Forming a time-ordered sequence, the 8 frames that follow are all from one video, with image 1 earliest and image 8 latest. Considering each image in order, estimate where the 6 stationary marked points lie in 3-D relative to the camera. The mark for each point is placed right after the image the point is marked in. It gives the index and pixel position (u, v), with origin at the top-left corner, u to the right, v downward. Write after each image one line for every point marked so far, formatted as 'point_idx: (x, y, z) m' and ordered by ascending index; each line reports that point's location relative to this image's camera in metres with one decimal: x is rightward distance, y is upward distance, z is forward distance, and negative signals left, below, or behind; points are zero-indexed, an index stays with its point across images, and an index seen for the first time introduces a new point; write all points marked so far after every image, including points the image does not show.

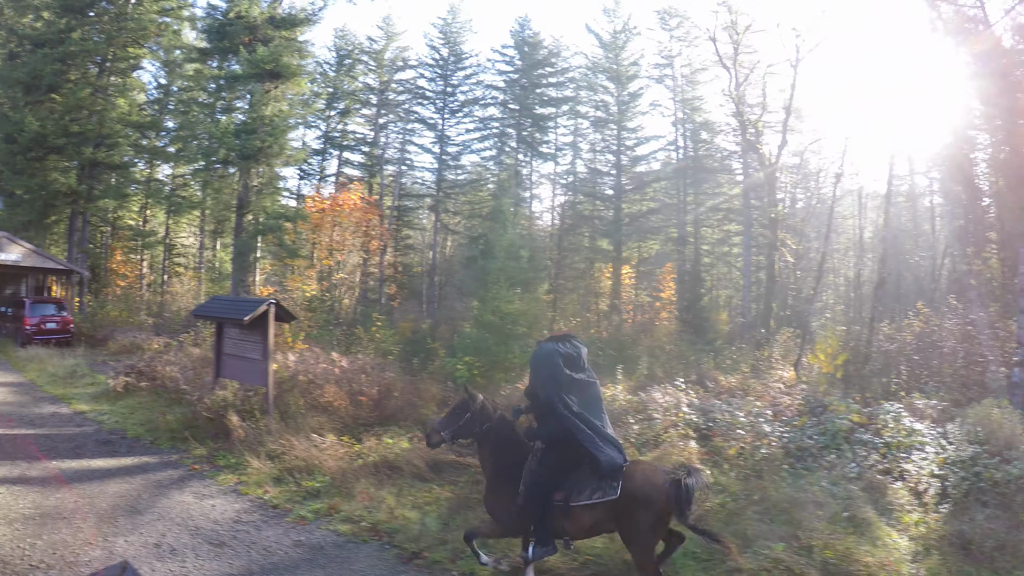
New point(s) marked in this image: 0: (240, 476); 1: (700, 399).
0: (-2.1, -1.5, +4.9) m
1: (+2.8, -1.7, +9.3) m
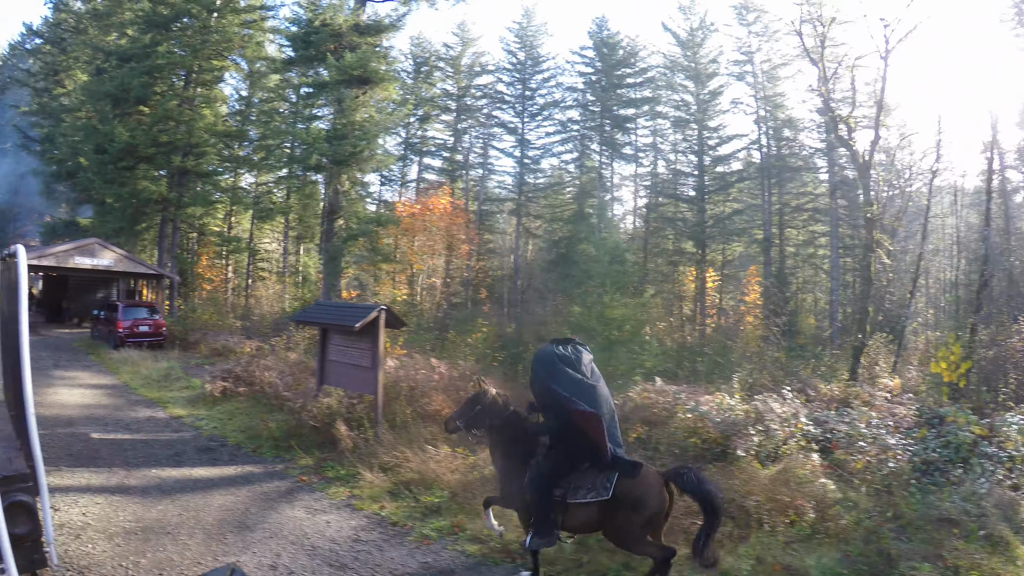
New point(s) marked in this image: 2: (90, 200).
0: (-1.1, -1.5, +4.4) m
1: (+4.1, -1.6, +8.4) m
2: (-11.4, +2.5, +16.7) m
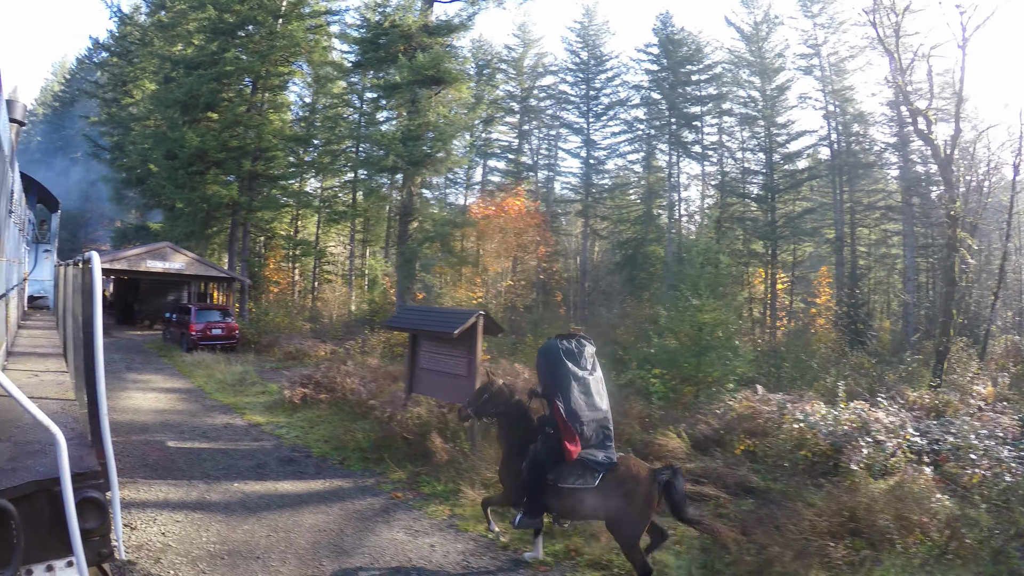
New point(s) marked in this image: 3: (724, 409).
0: (-0.4, -1.5, +4.1) m
1: (+5.1, -1.7, +7.7) m
2: (-9.8, +2.4, +17.1) m
3: (+2.3, -1.3, +6.4) m
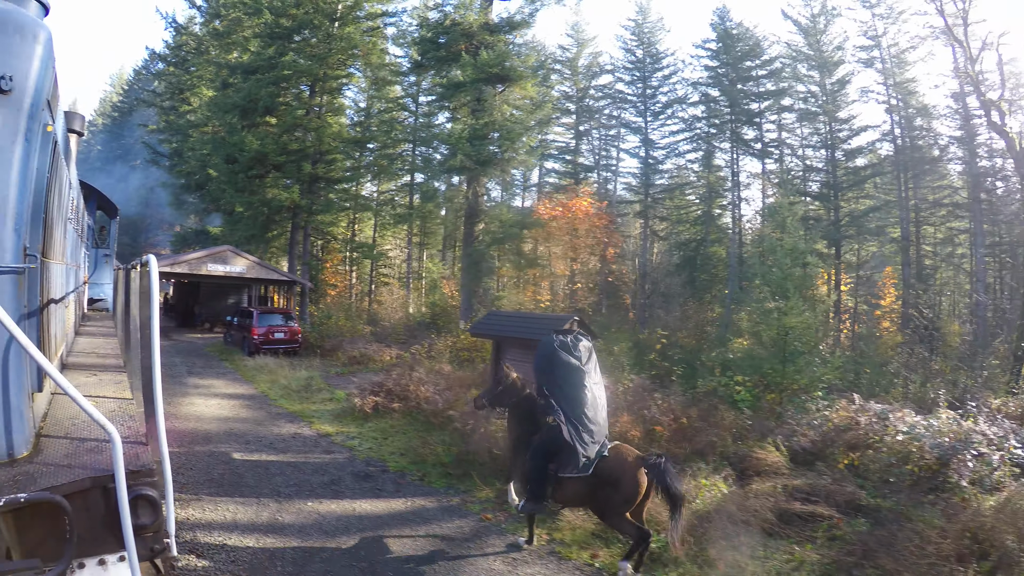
0: (+0.2, -1.5, +3.9) m
1: (+6.0, -1.7, +7.1) m
2: (-8.4, +2.2, +17.4) m
3: (+3.0, -1.3, +6.0) m
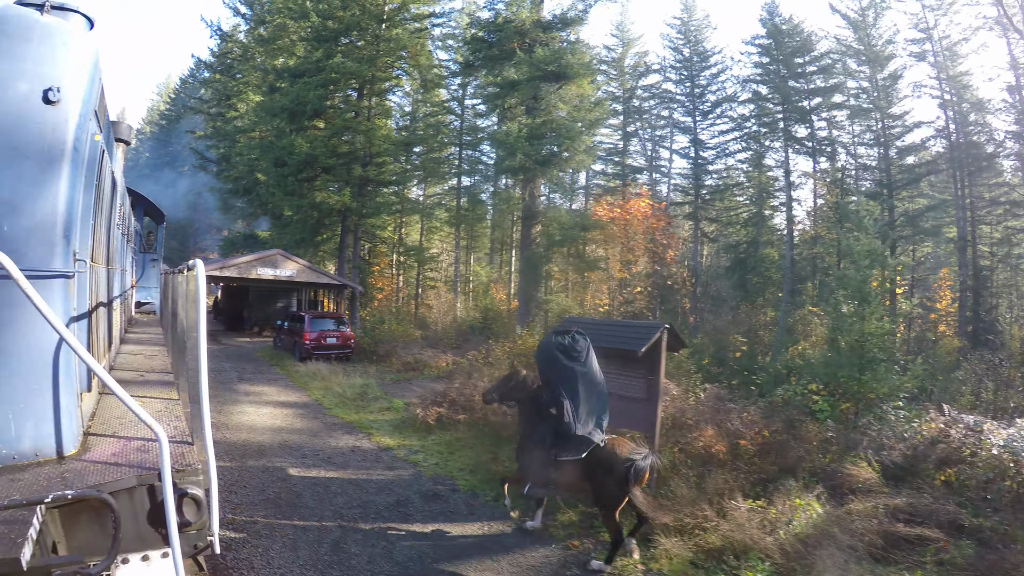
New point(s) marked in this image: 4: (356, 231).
0: (+0.7, -1.5, +3.7) m
1: (+6.6, -1.7, +6.7) m
2: (-7.3, +2.2, +17.6) m
3: (+3.6, -1.4, +5.7) m
4: (-4.2, +1.5, +16.0) m
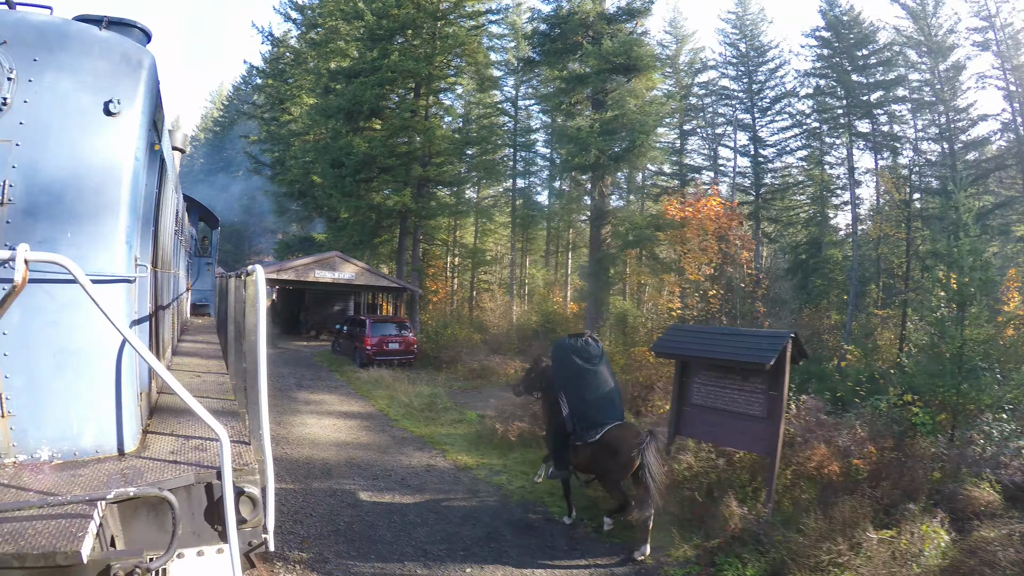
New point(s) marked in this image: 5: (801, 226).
0: (+1.3, -1.6, +3.5) m
1: (+7.3, -1.8, +6.2) m
2: (-6.1, +2.1, +17.8) m
3: (+4.3, -1.4, +5.4) m
4: (-3.0, +1.5, +16.0) m
5: (+9.6, +2.0, +19.7) m
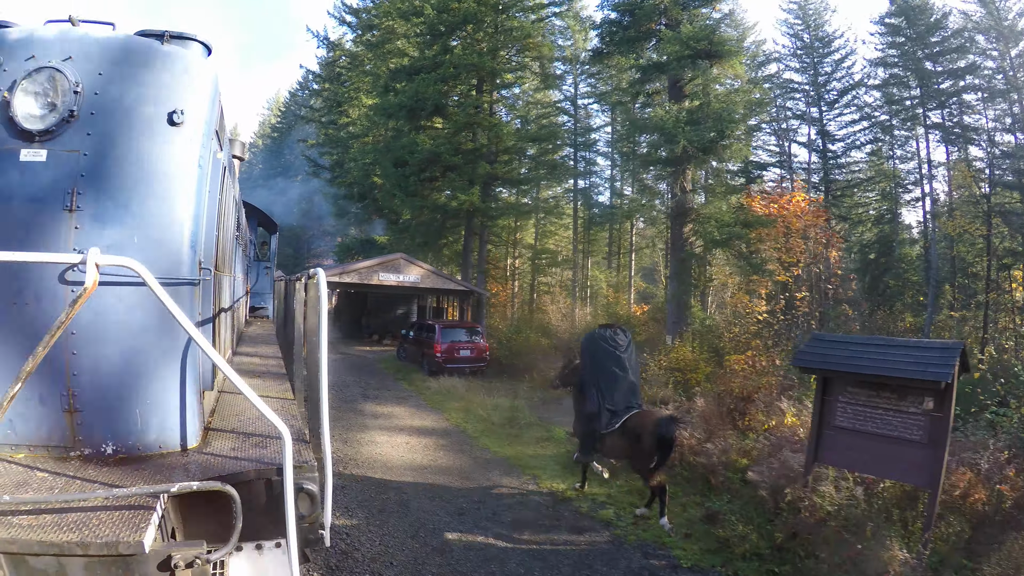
0: (+2.0, -1.6, +3.3) m
1: (+8.1, -1.8, +5.6) m
2: (-4.7, +2.1, +17.9) m
3: (+5.0, -1.4, +5.0) m
4: (-1.7, +1.4, +16.0) m
5: (+11.0, +2.0, +19.0) m
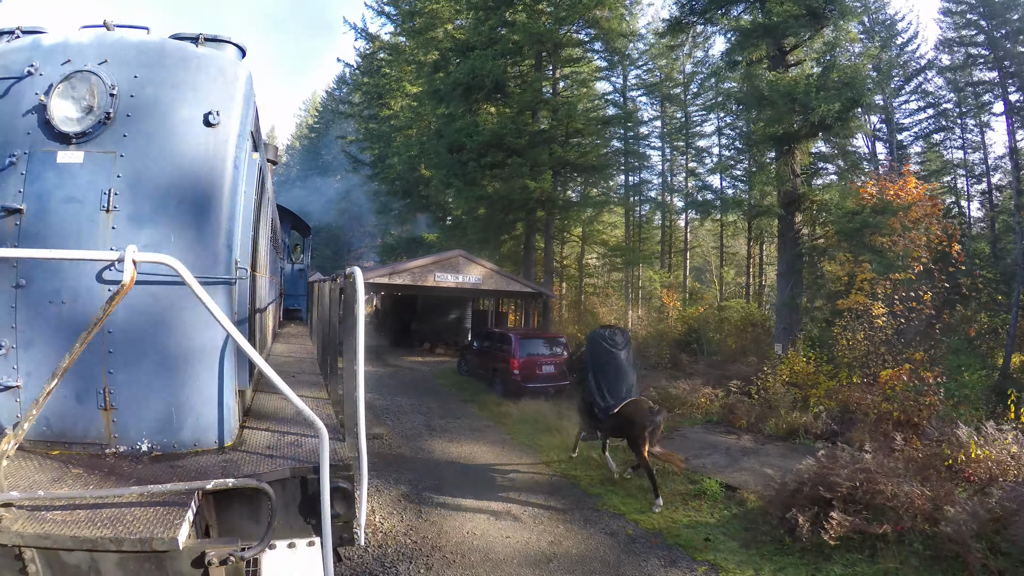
0: (+2.6, -1.7, +2.7) m
1: (+8.8, -1.8, +4.8) m
2: (-3.5, +2.1, +17.6) m
3: (+5.7, -1.4, +4.3) m
4: (-0.7, +1.5, +15.5) m
5: (+12.2, +2.1, +18.1) m
